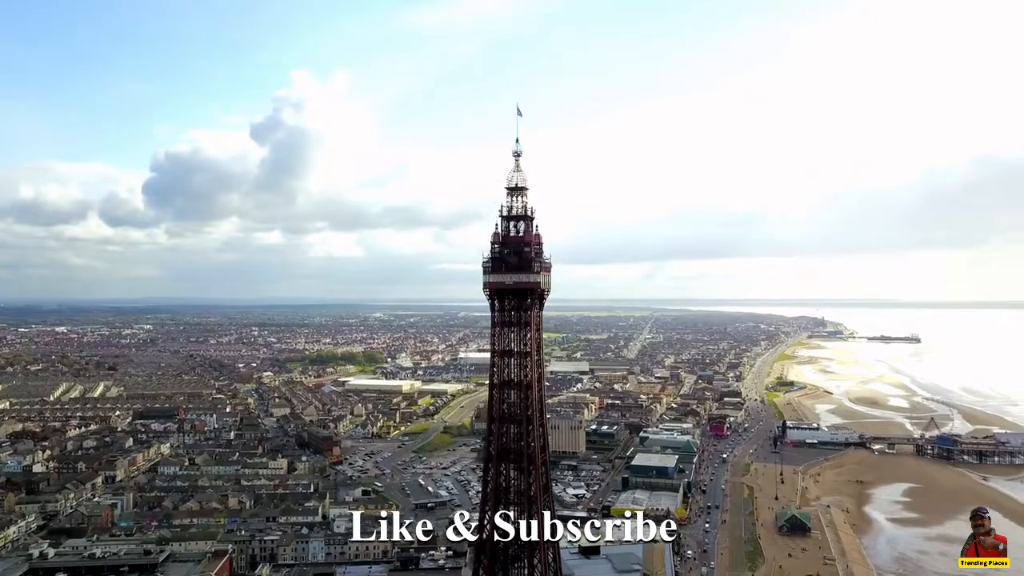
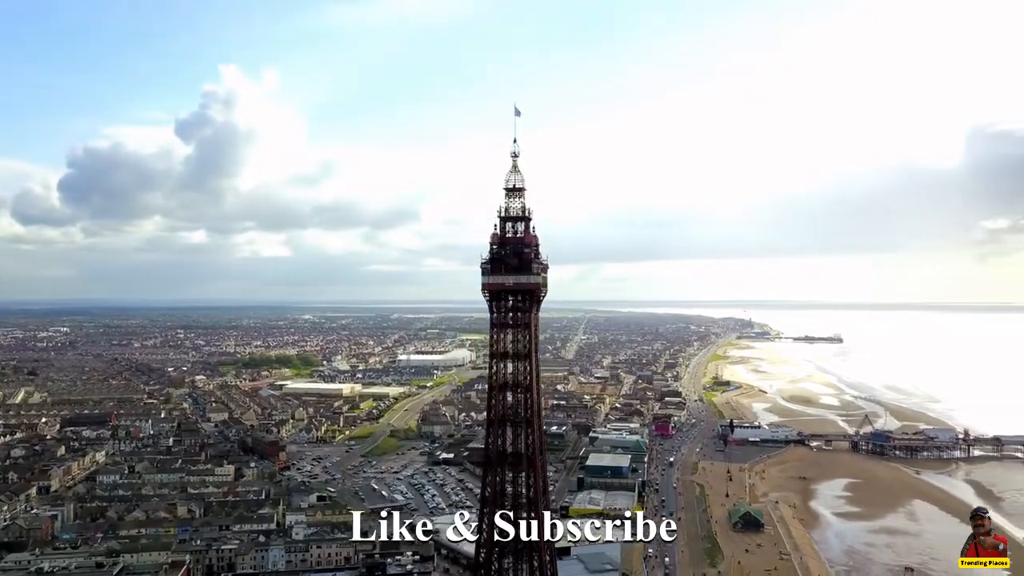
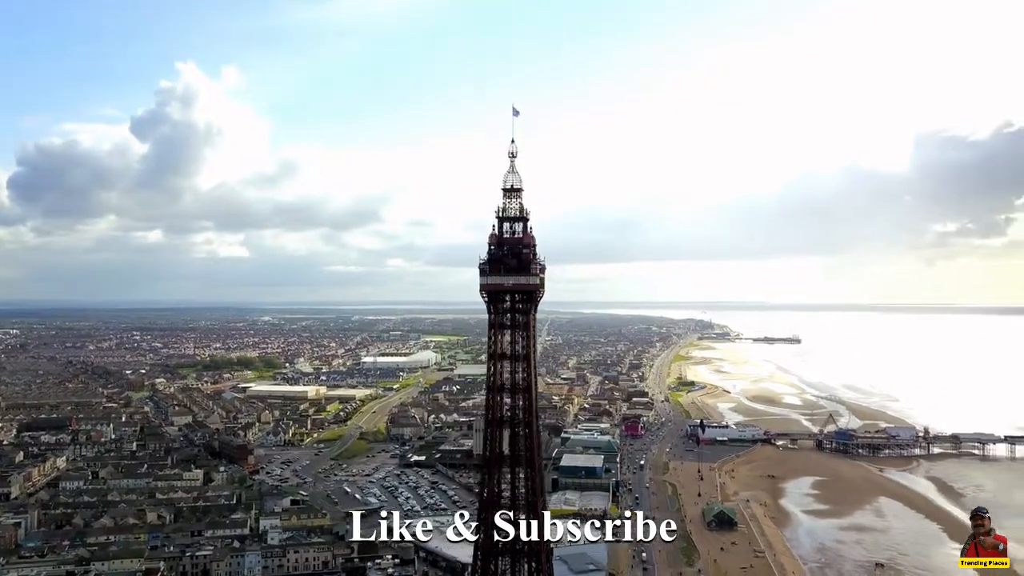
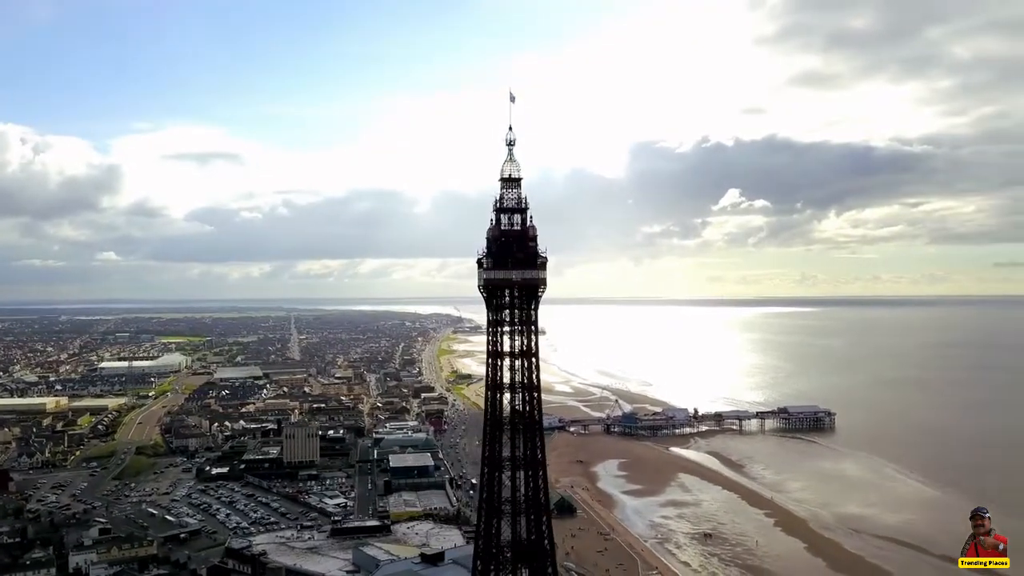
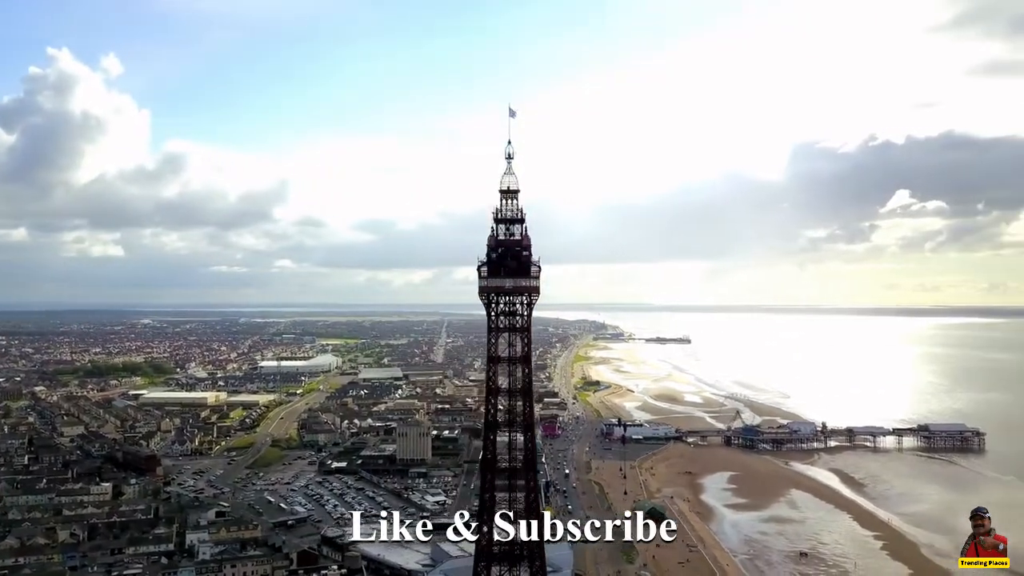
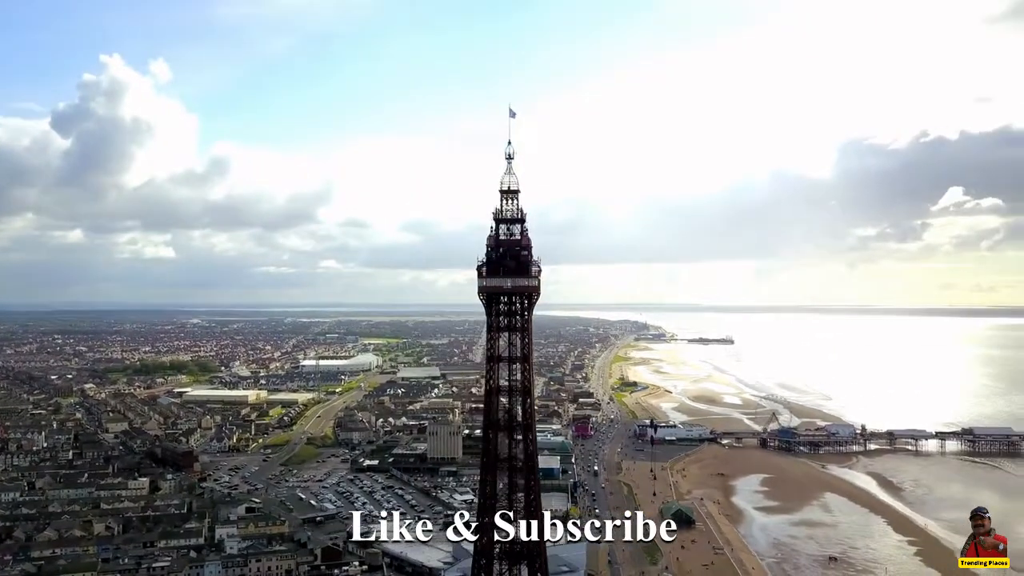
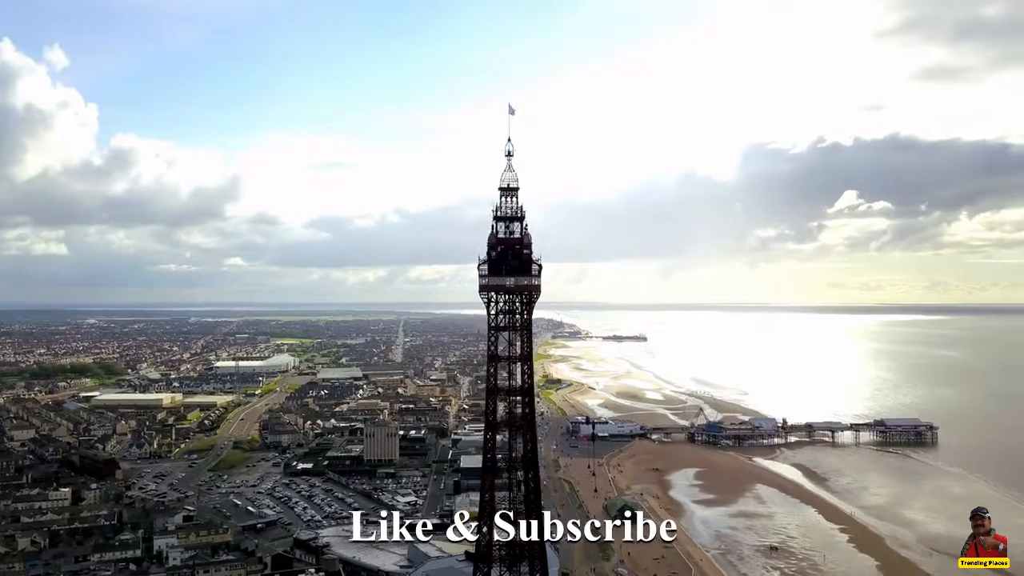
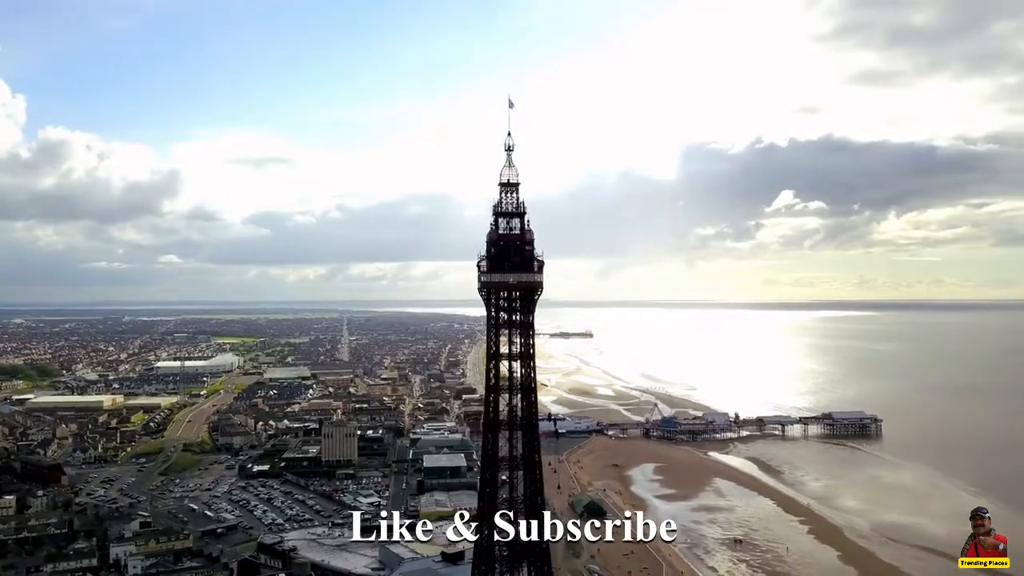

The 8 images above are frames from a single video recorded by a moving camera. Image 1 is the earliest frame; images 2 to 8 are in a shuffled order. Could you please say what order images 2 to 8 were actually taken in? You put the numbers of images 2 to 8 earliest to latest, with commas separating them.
2, 3, 6, 5, 7, 8, 4
